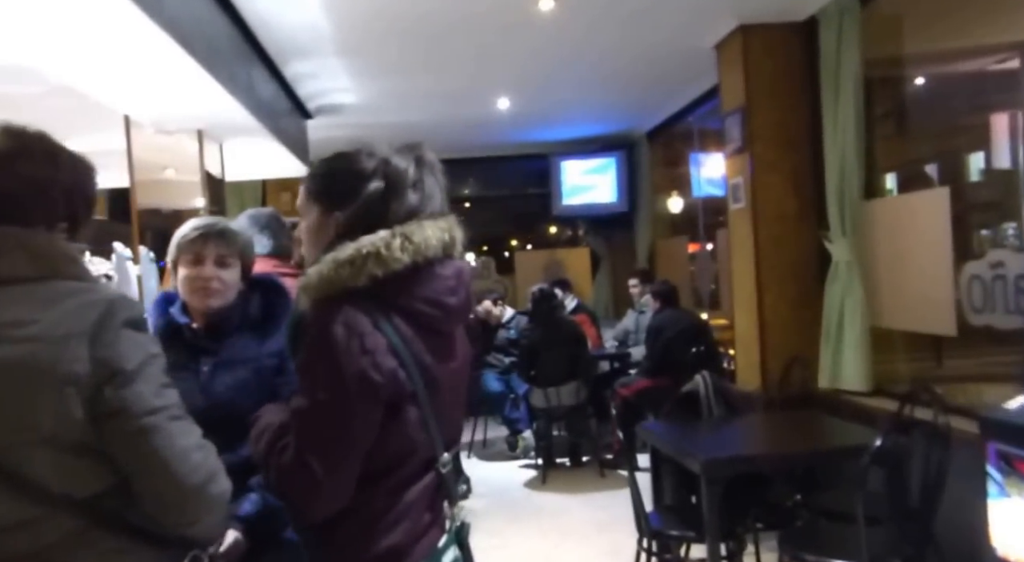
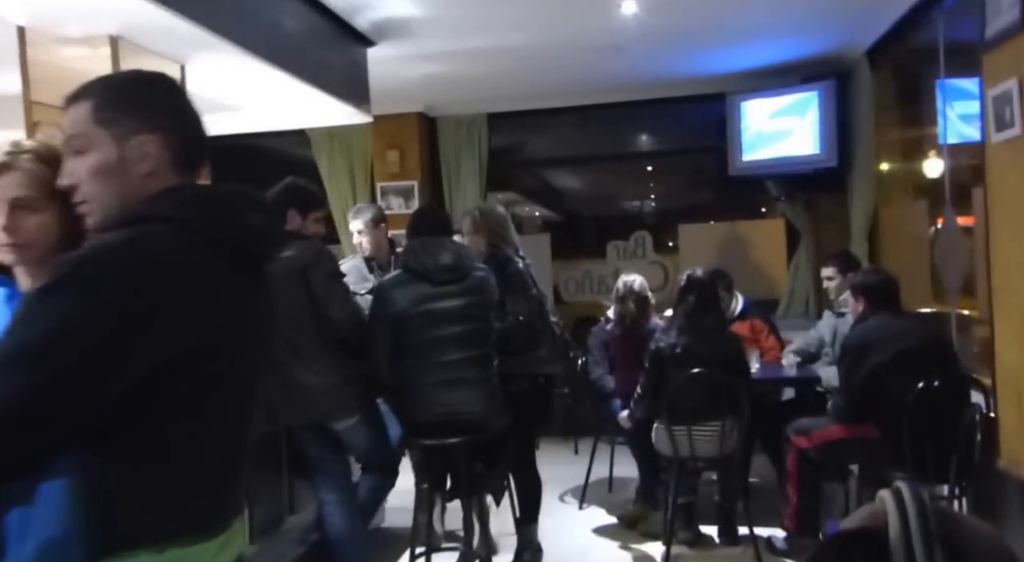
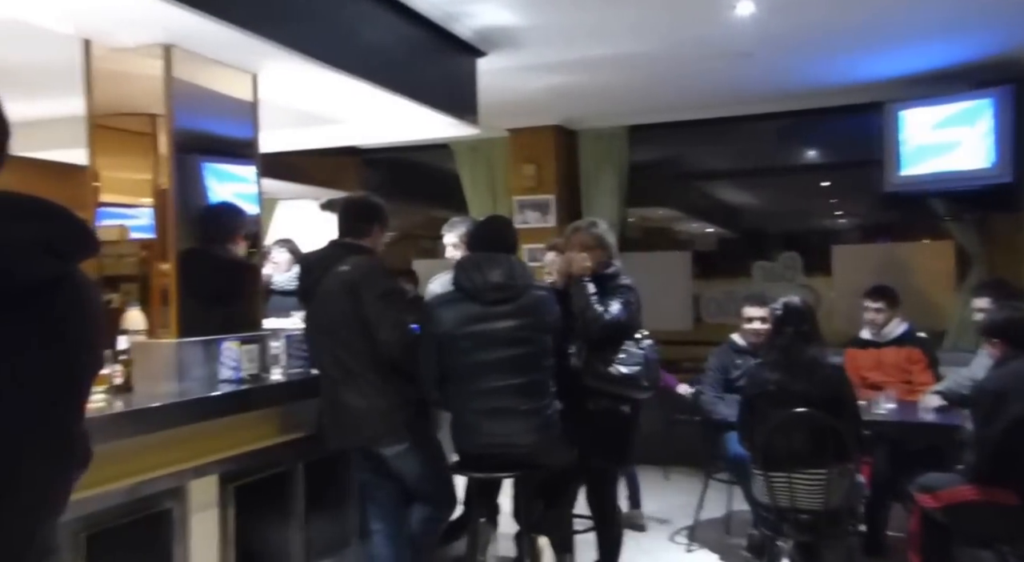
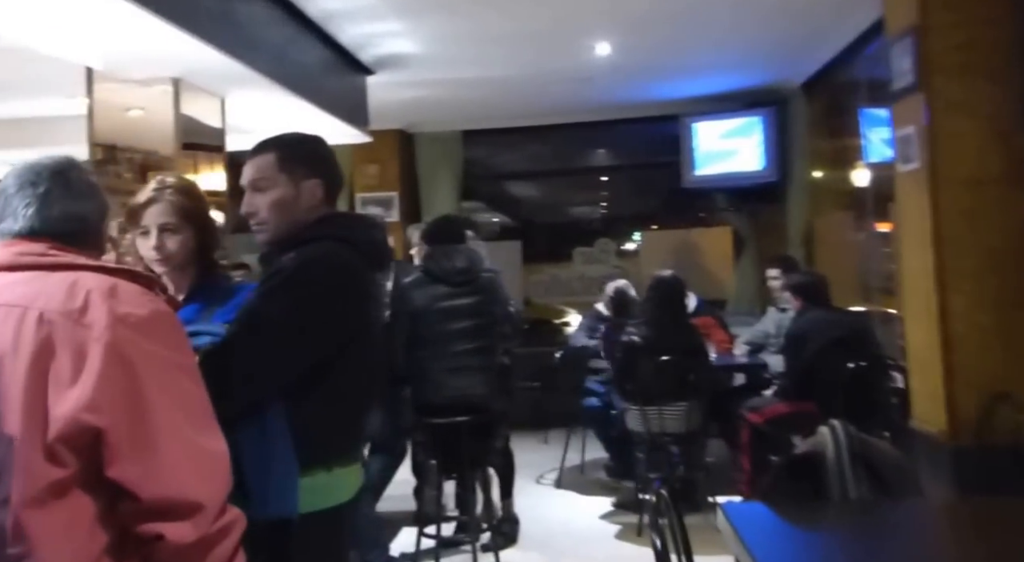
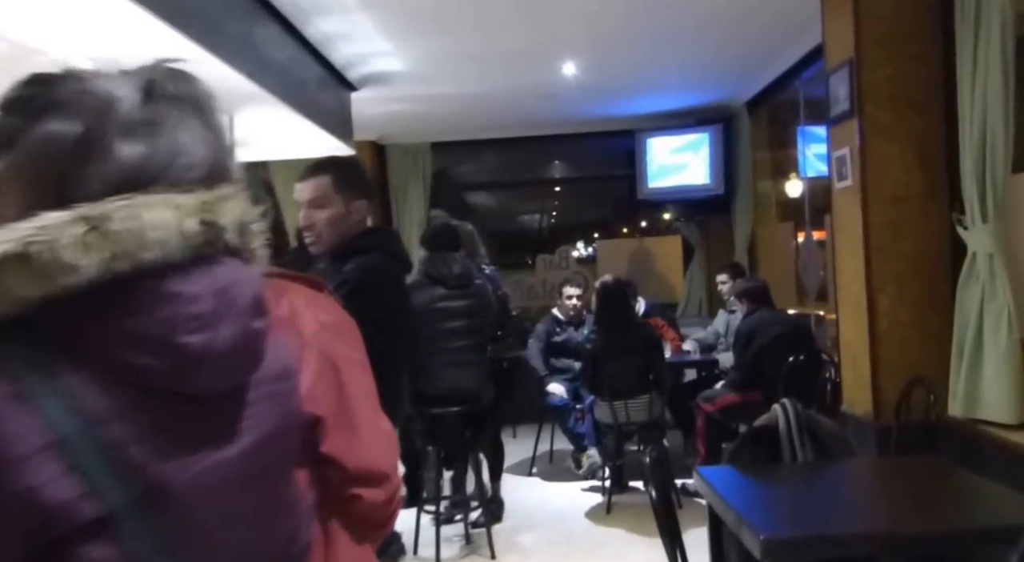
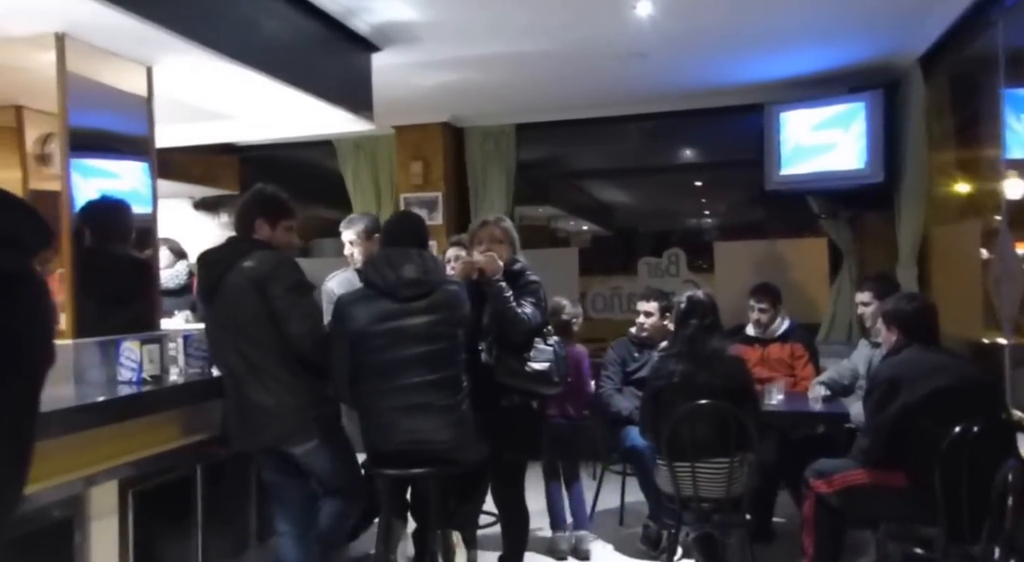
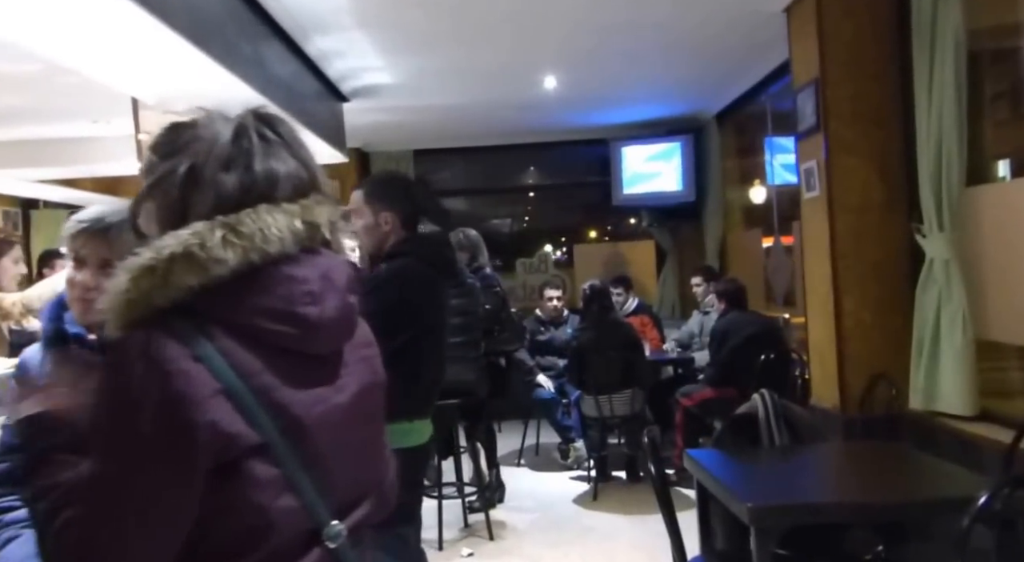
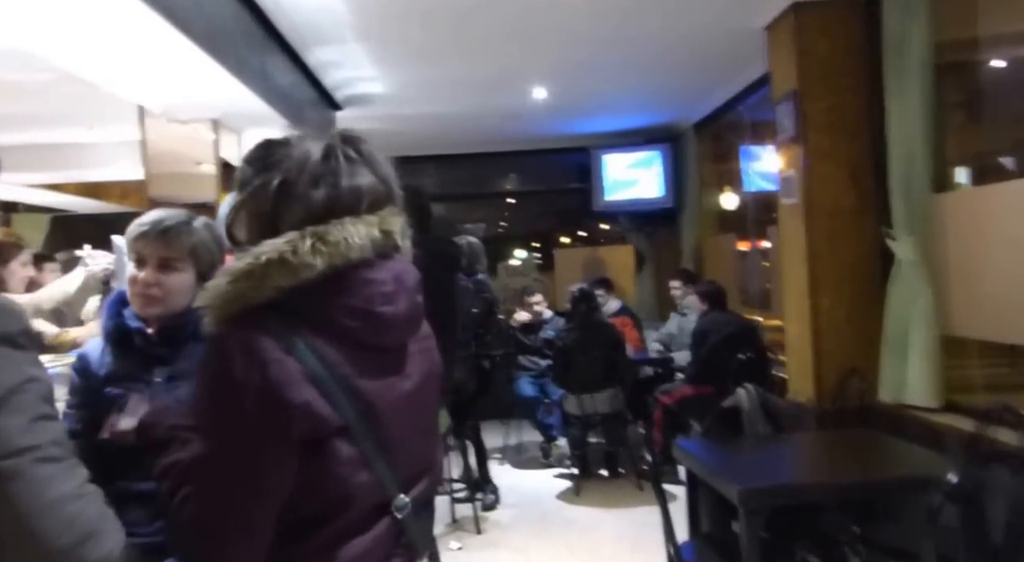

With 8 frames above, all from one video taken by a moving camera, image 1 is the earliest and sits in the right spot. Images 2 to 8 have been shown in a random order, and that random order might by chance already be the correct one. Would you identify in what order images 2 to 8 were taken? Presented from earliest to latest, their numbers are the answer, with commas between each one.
8, 7, 5, 4, 2, 6, 3
